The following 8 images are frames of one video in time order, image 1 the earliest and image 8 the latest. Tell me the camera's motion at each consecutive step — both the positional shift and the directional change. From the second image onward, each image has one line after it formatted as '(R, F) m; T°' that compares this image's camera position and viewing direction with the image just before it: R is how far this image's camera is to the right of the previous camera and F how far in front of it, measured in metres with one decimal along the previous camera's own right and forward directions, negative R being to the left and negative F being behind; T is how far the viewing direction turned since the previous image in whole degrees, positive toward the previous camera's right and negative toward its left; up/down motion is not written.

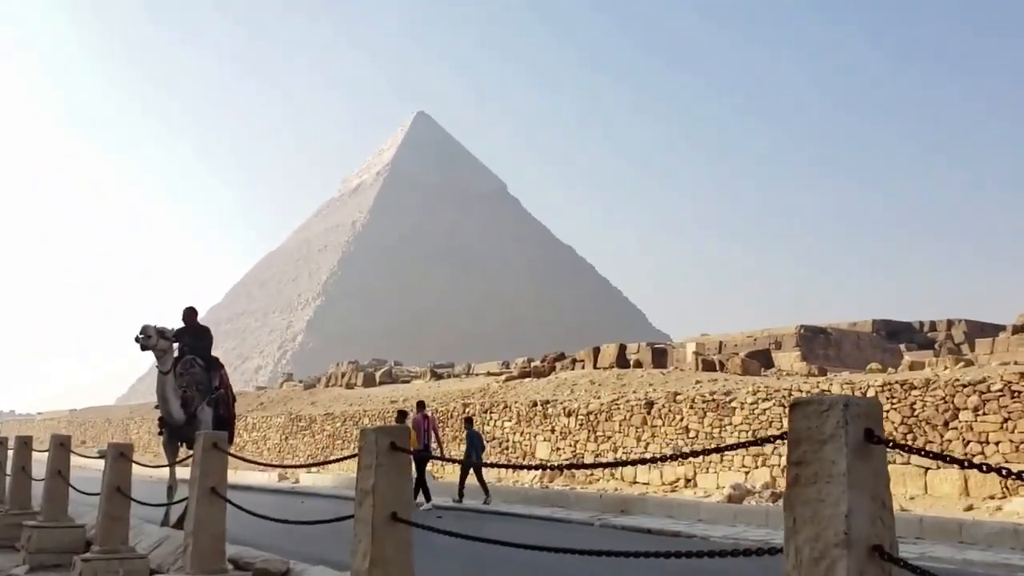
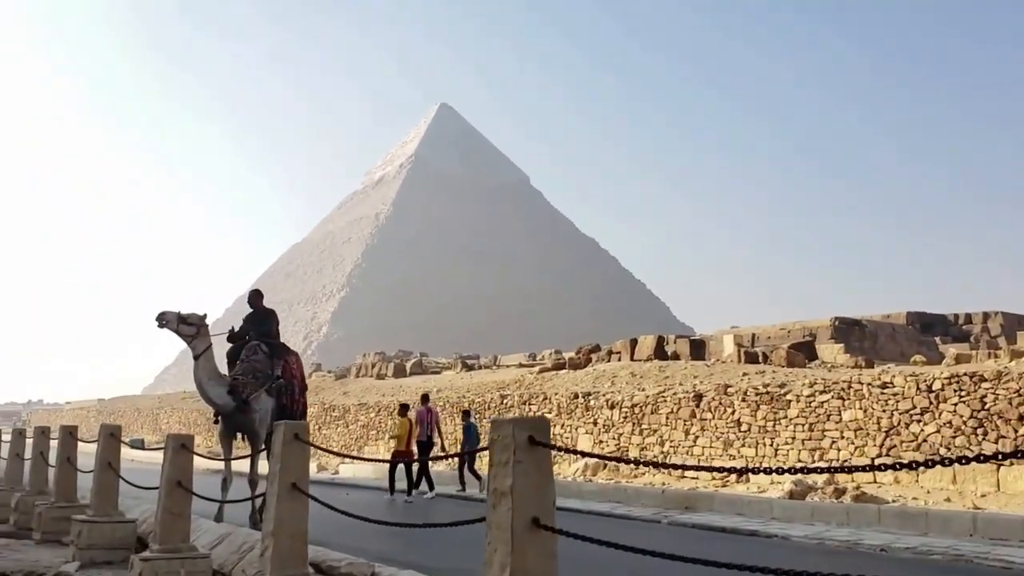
(-0.4, +0.5) m; -1°
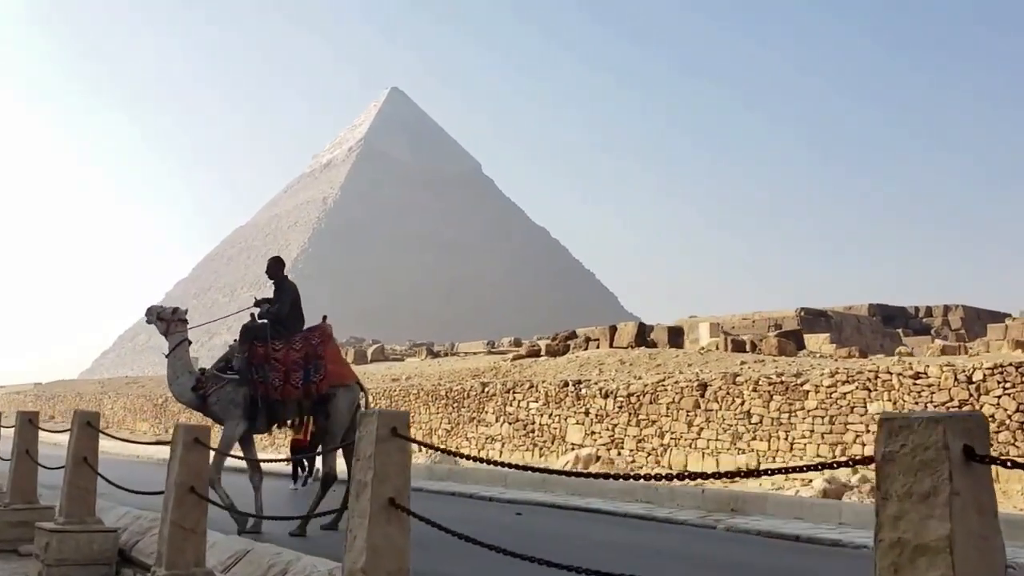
(-0.8, +1.4) m; +3°
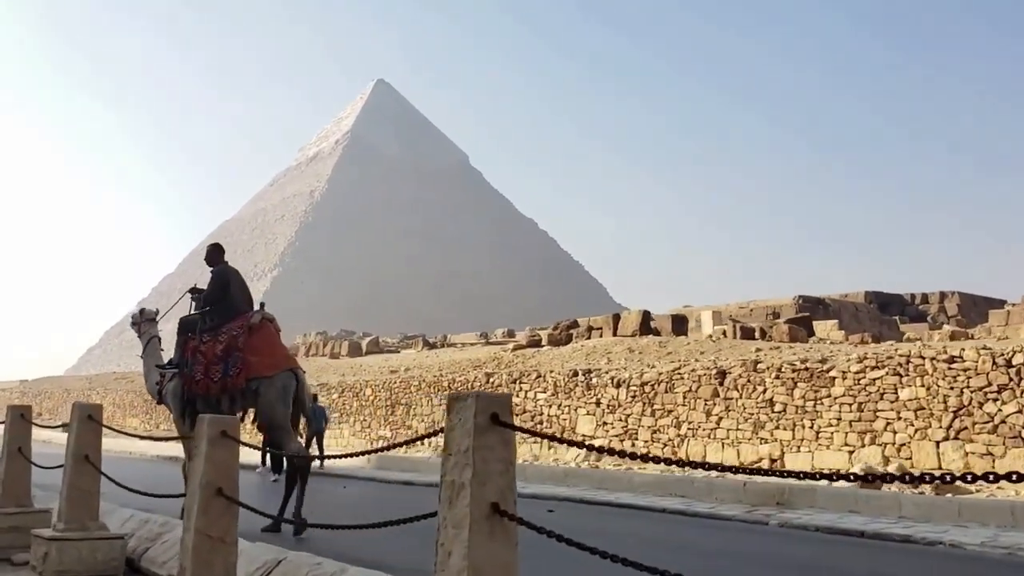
(-0.4, +0.7) m; +1°
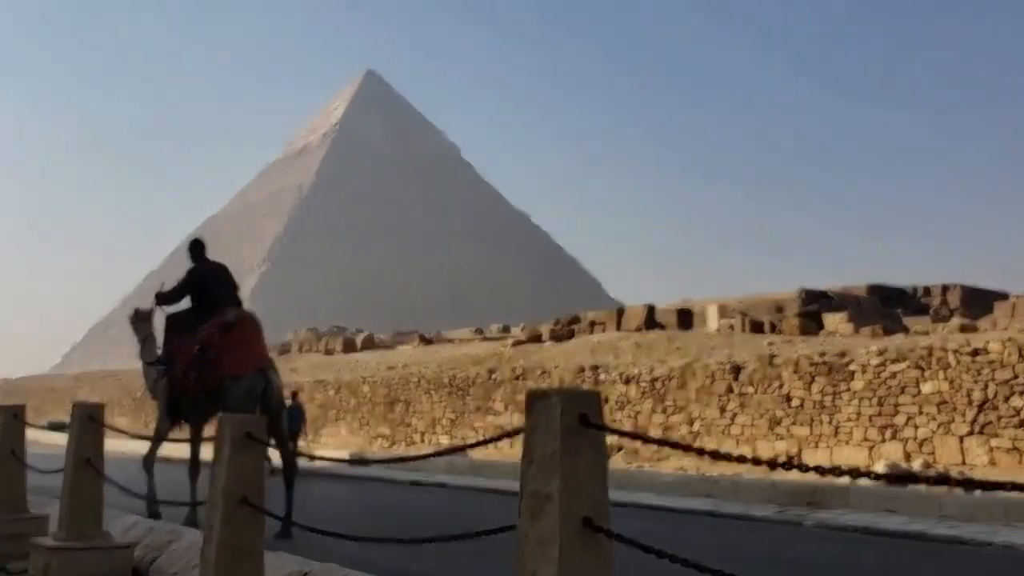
(-0.2, +0.4) m; 0°
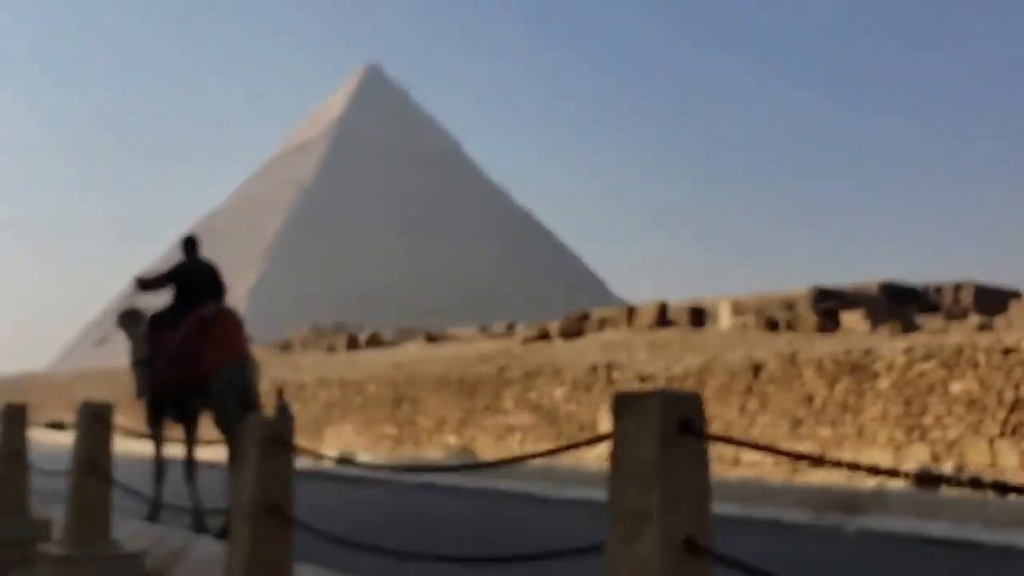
(-0.2, +0.4) m; 0°
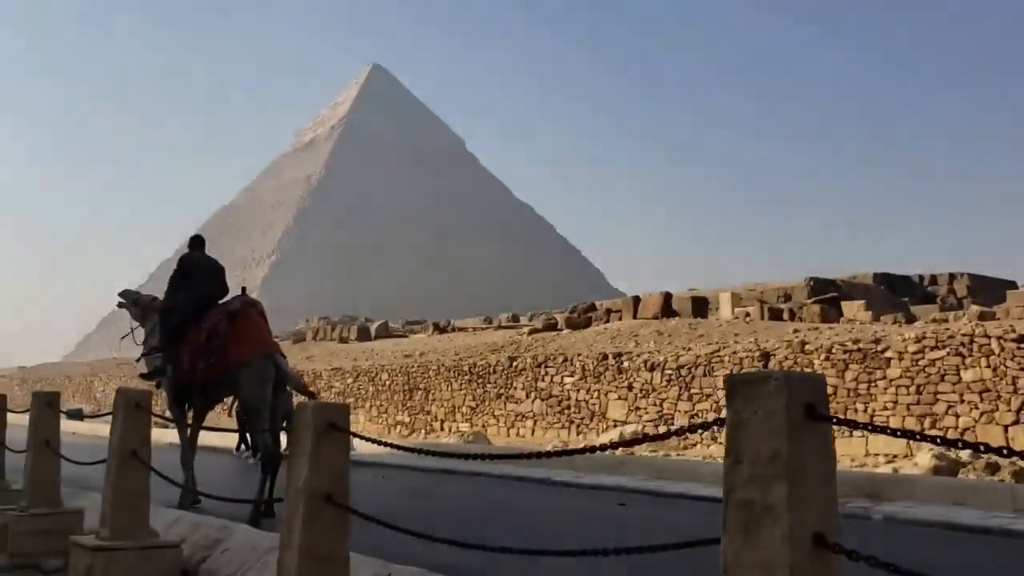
(-0.3, +0.1) m; 0°
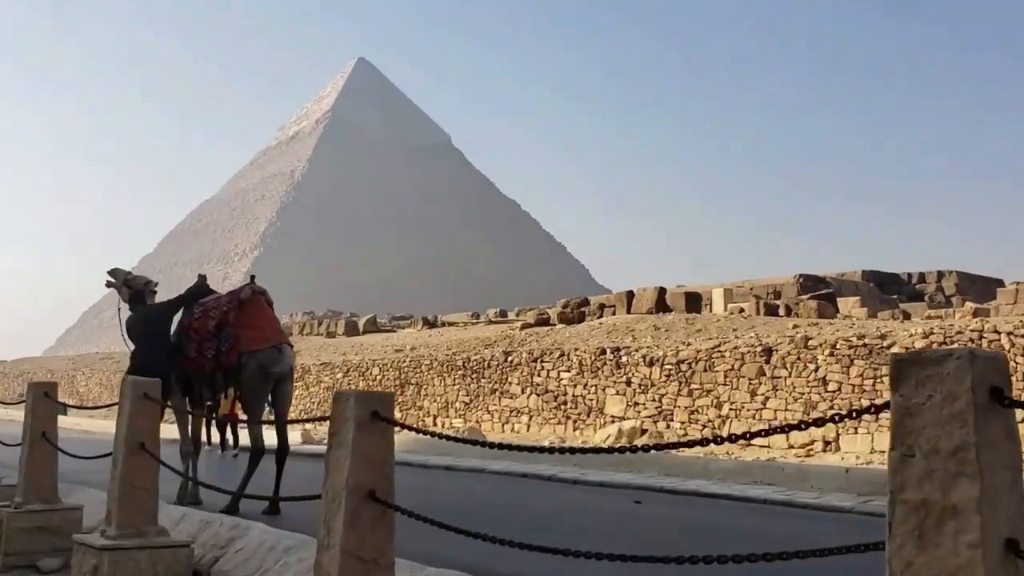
(-0.2, +0.3) m; +1°
